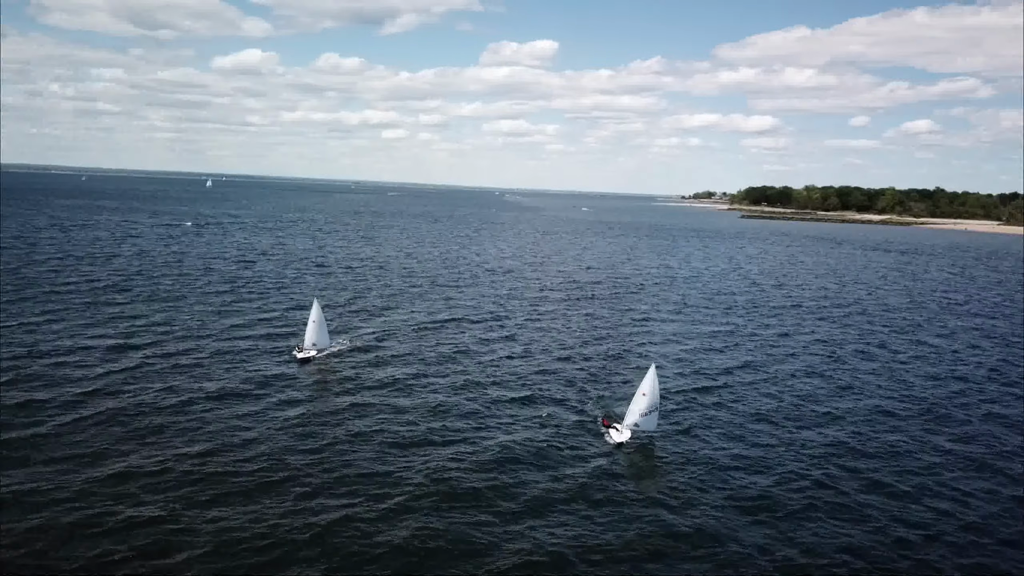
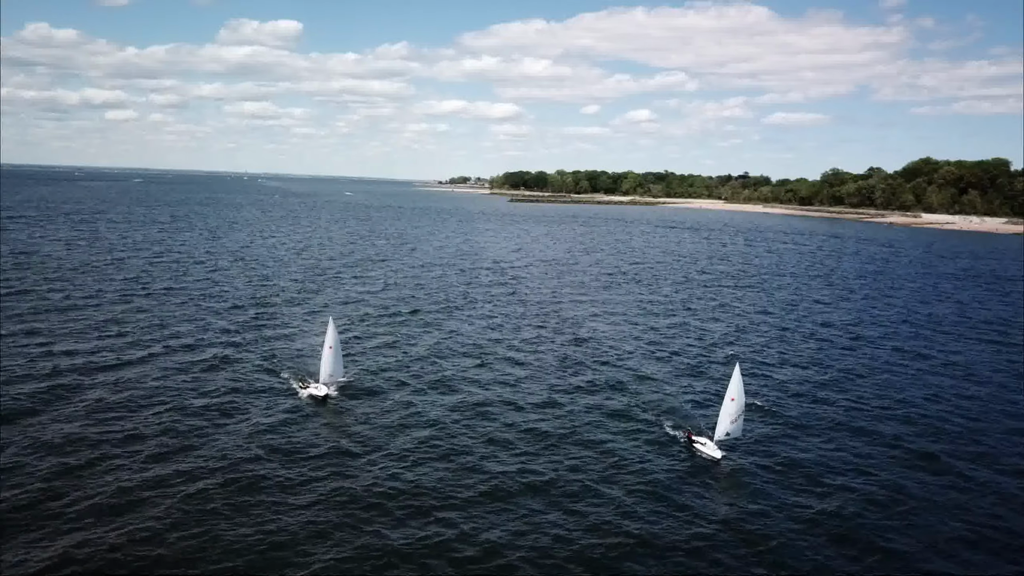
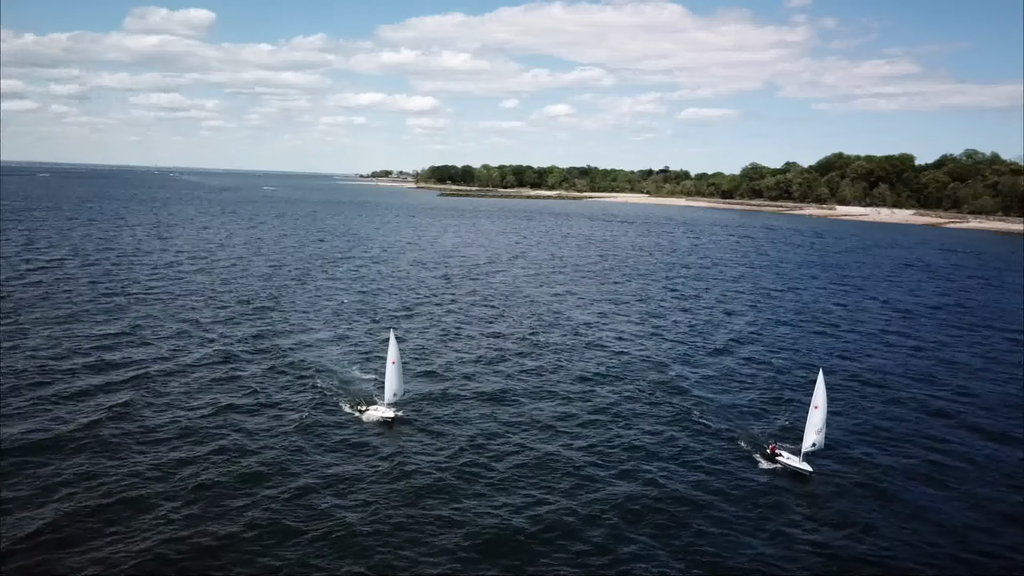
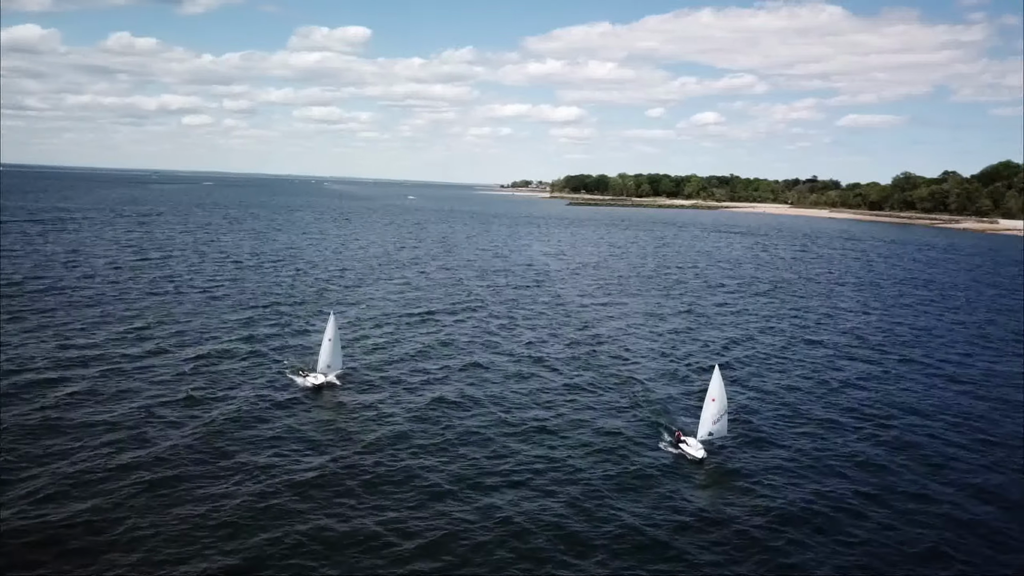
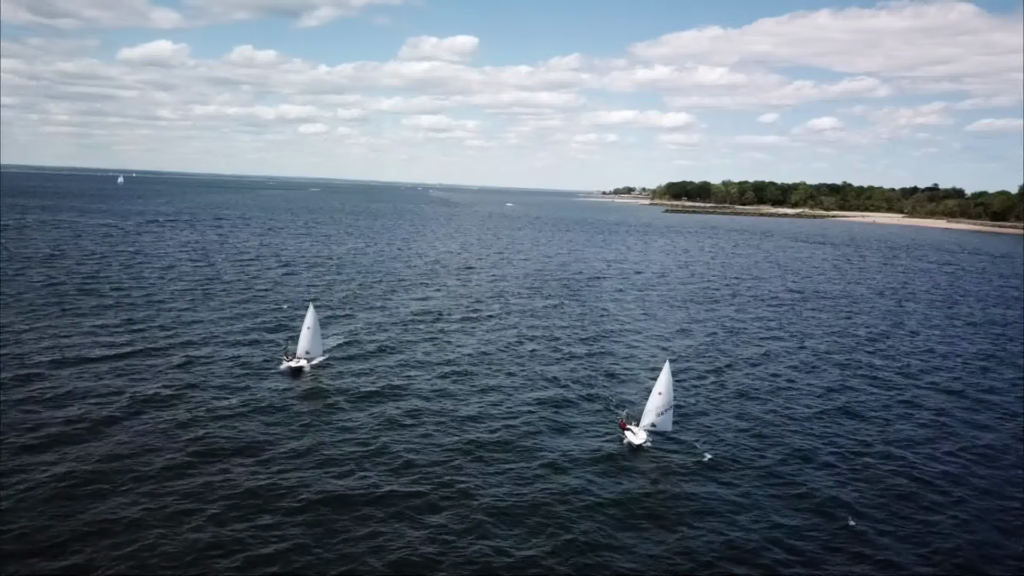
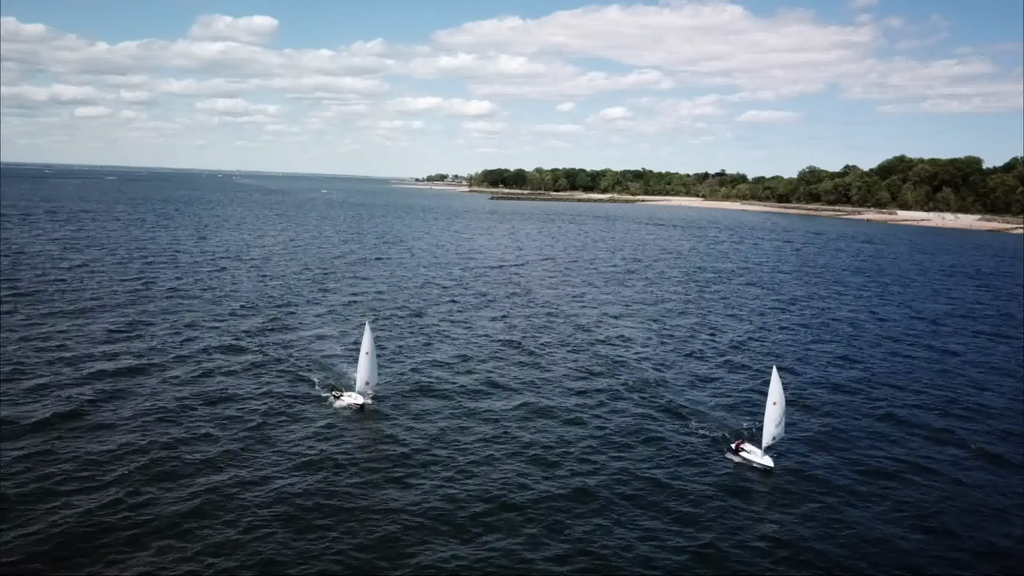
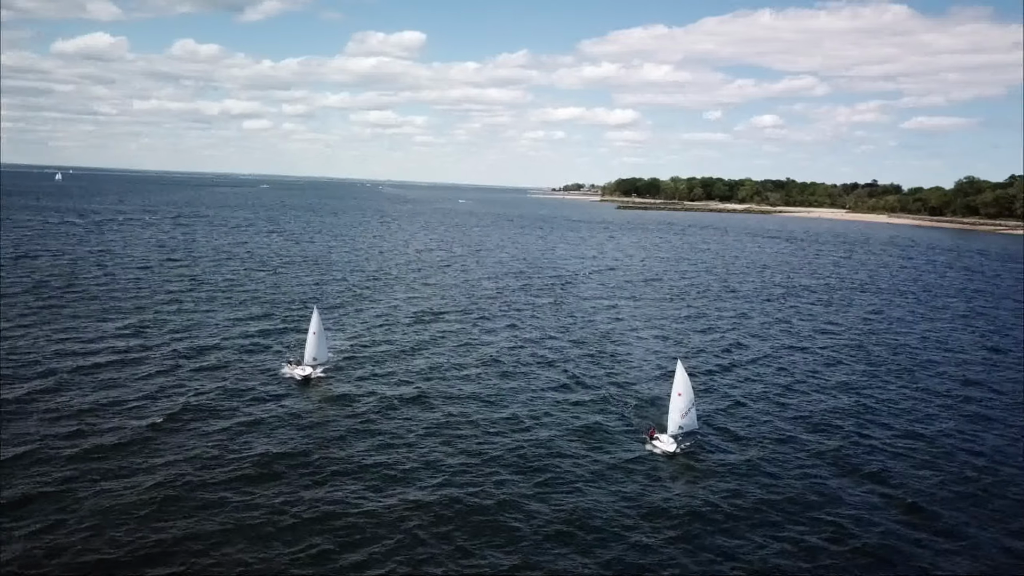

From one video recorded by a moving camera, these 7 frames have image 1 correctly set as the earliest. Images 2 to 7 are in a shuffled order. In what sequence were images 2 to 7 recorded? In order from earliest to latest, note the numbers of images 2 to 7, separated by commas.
5, 7, 4, 2, 6, 3
